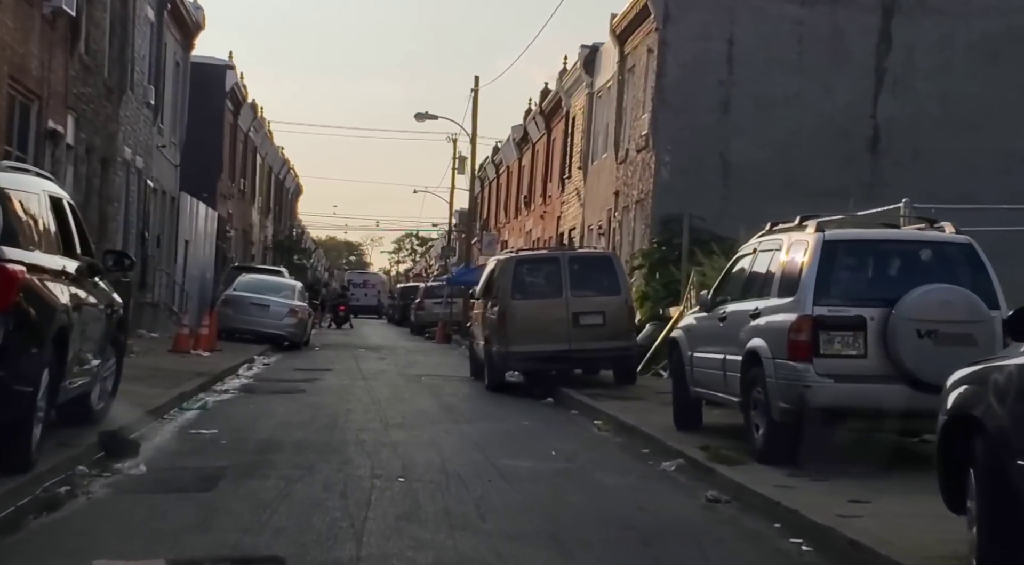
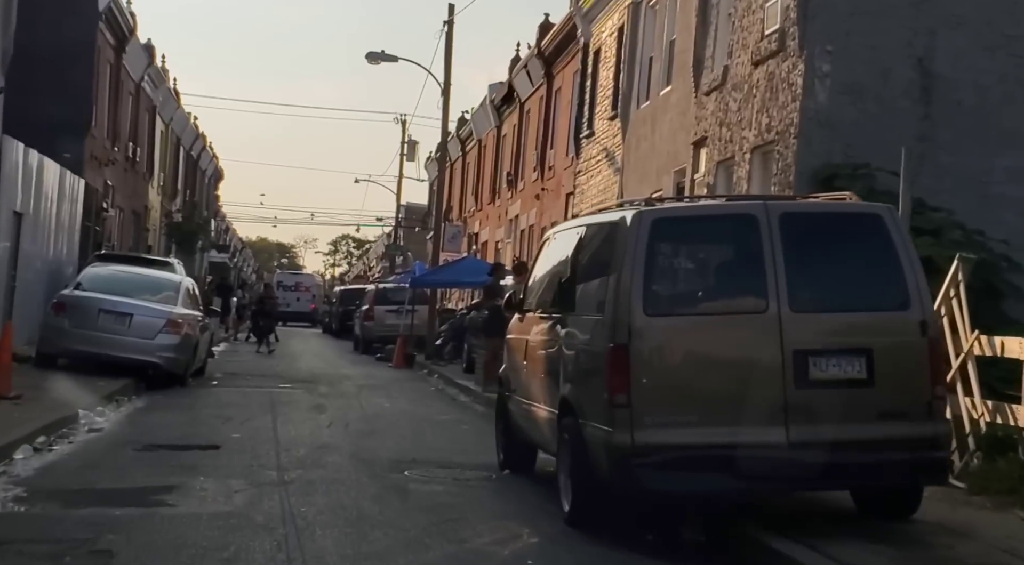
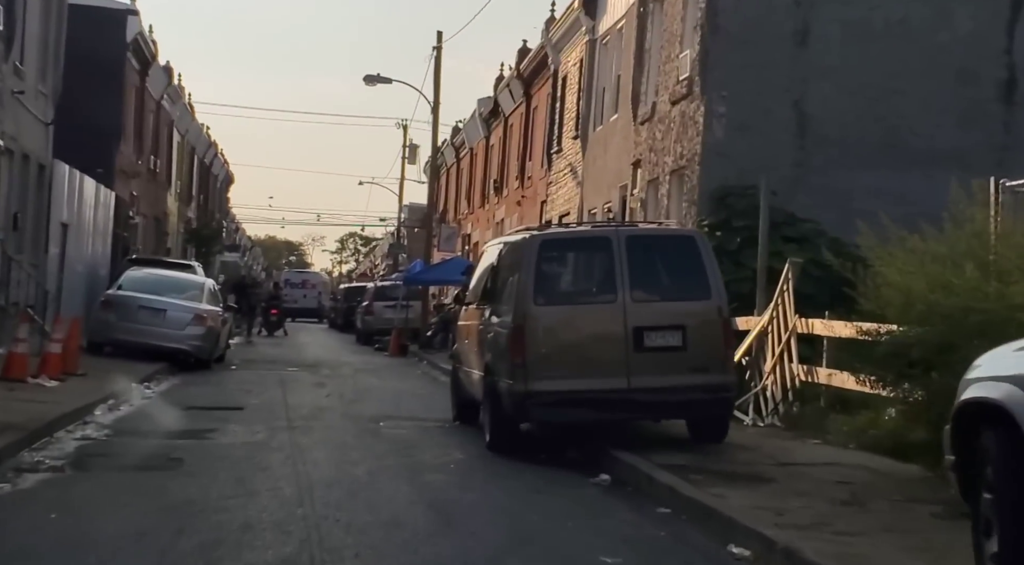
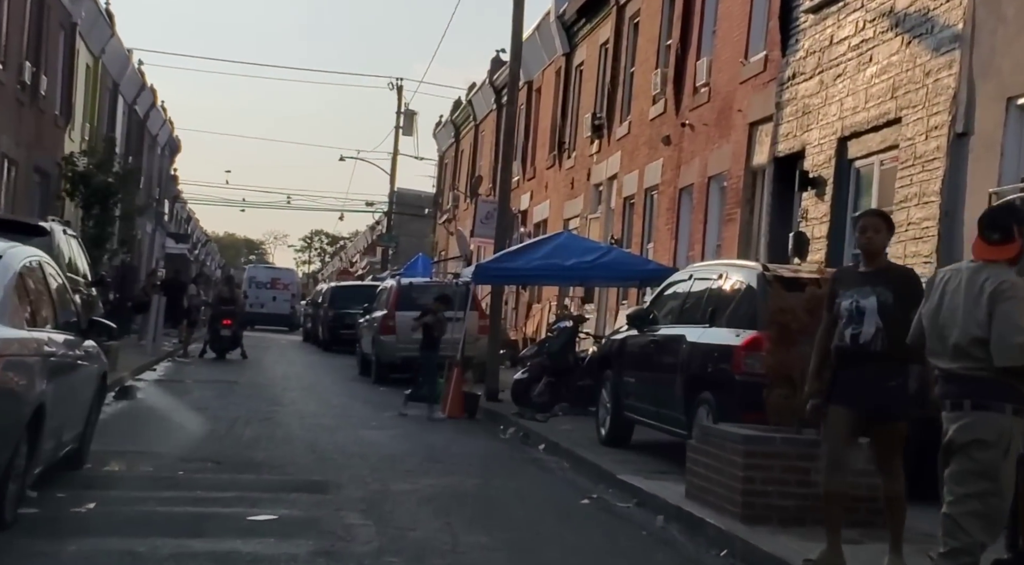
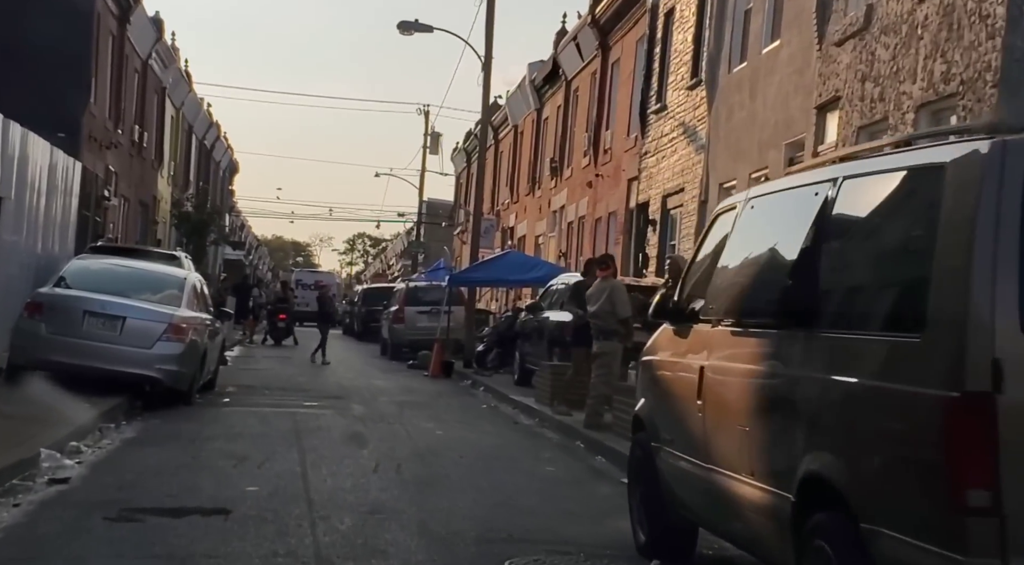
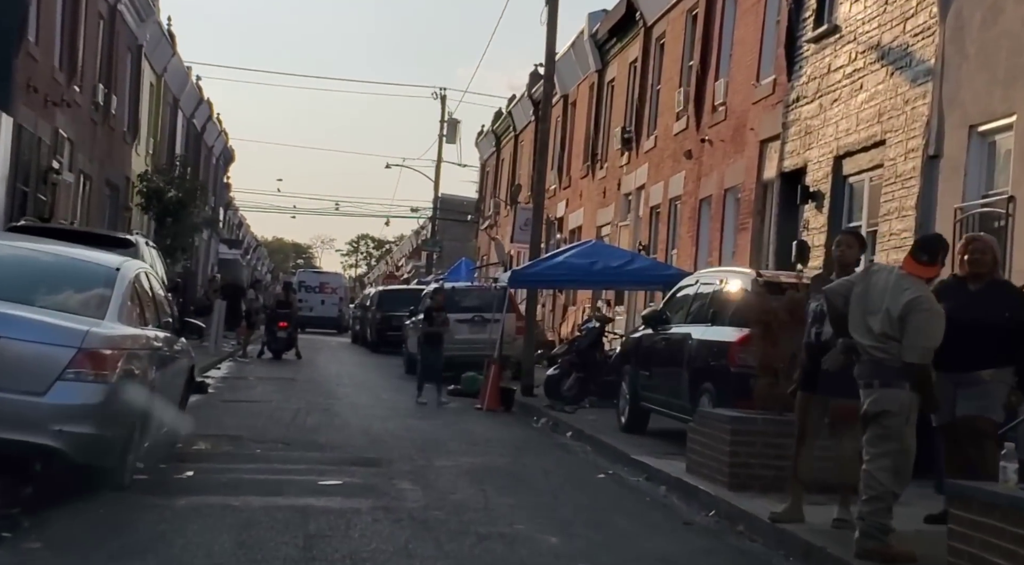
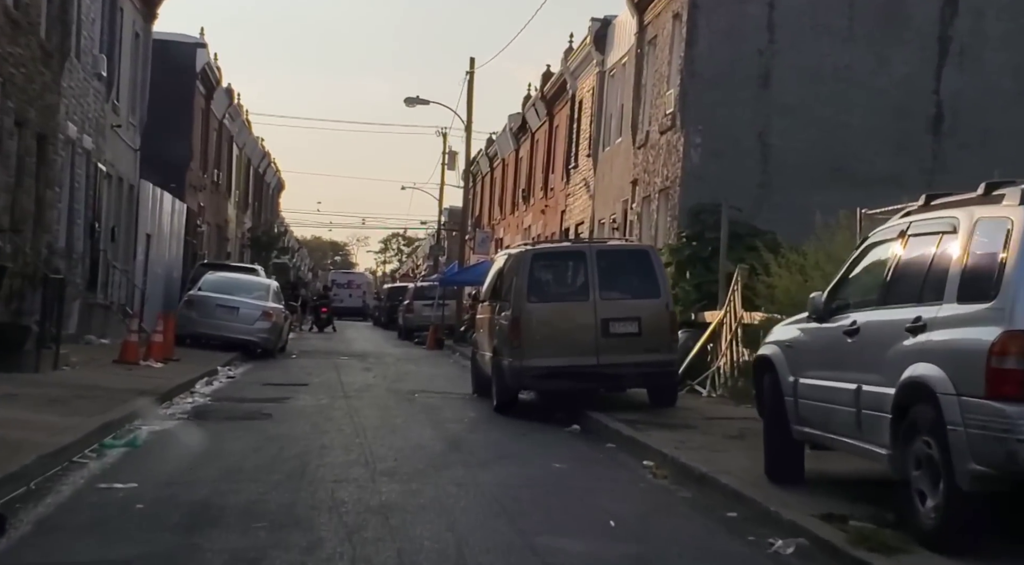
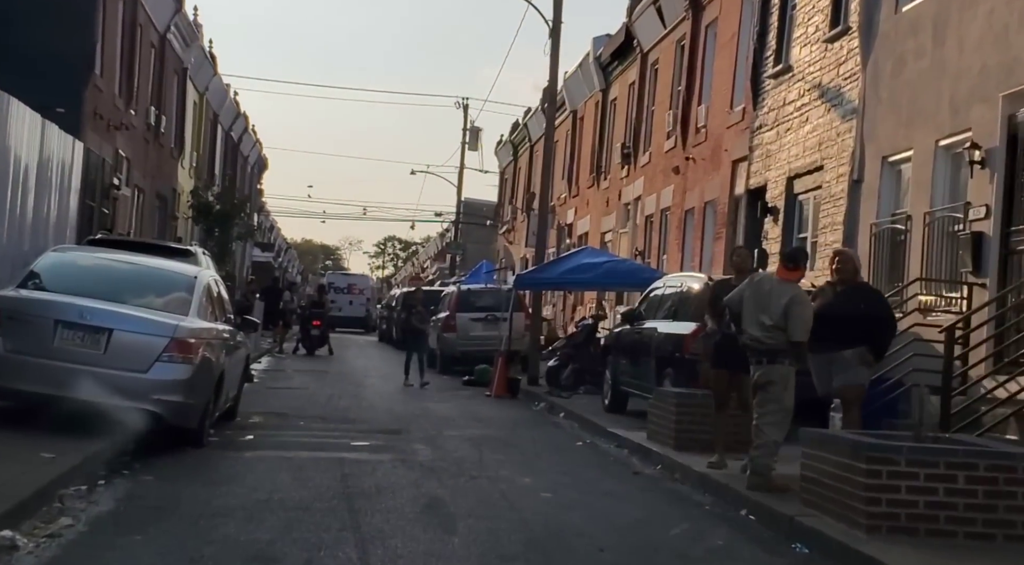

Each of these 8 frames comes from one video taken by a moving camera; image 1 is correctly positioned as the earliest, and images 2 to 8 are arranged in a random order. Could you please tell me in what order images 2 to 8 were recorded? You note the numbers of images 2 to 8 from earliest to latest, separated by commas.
7, 3, 2, 5, 8, 6, 4
